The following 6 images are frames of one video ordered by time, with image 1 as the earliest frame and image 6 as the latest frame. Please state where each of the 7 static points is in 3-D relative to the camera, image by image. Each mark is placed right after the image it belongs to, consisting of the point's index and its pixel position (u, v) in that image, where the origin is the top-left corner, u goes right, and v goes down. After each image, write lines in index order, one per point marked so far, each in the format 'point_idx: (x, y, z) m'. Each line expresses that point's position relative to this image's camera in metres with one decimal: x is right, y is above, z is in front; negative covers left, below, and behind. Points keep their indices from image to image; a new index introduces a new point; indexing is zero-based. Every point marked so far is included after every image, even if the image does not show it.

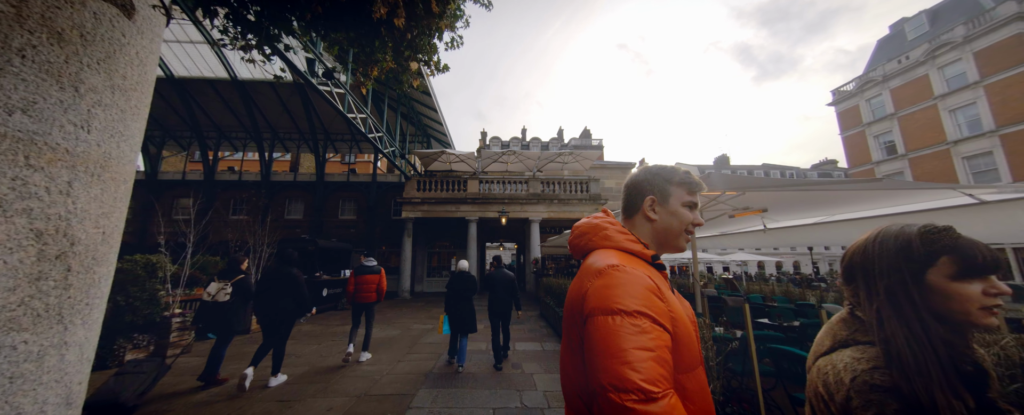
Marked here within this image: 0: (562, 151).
0: (+2.9, +3.3, +17.5) m
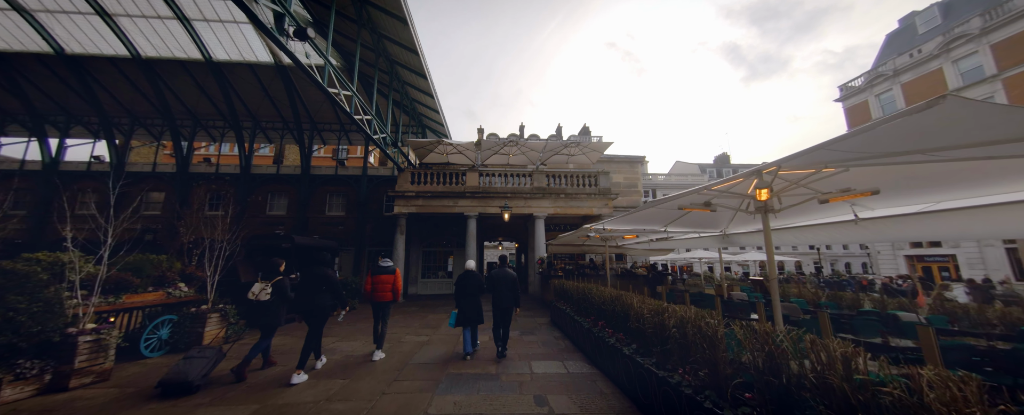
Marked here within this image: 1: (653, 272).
0: (+3.0, +3.6, +16.2) m
1: (+5.7, -2.5, +11.9) m
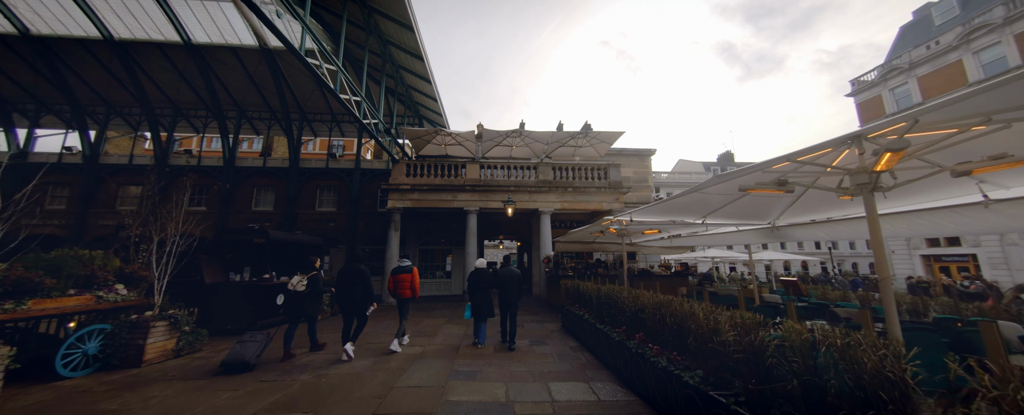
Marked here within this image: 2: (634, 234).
0: (+3.2, +3.8, +15.1) m
1: (+5.8, -2.3, +10.8) m
2: (+4.0, -0.8, +9.6) m
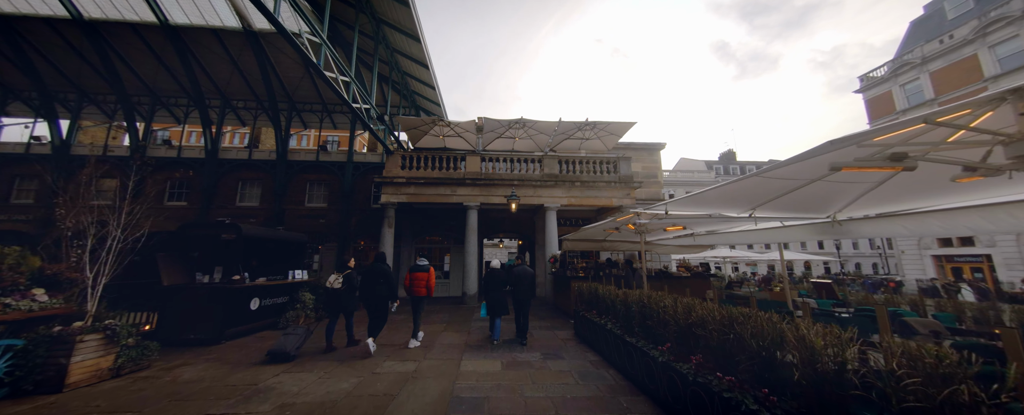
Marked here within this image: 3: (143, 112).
0: (+3.3, +4.0, +14.1) m
1: (+6.0, -2.1, +9.8) m
2: (+4.1, -0.7, +8.7) m
3: (-20.4, +5.3, +16.7) m
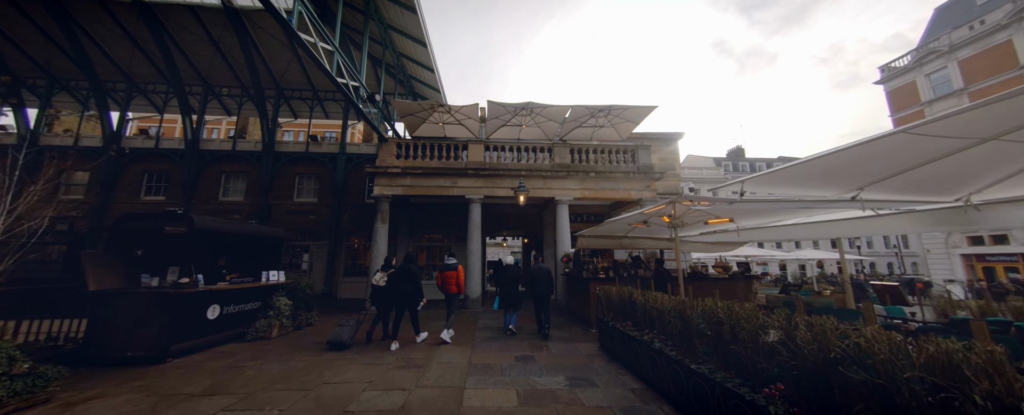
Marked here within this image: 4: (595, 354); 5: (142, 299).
0: (+3.6, +4.3, +12.8) m
1: (+6.3, -1.9, +8.5) m
2: (+4.4, -0.4, +7.4) m
3: (-20.2, +5.5, +15.4) m
4: (+1.7, -2.9, +6.0) m
5: (-6.4, -1.6, +5.2) m
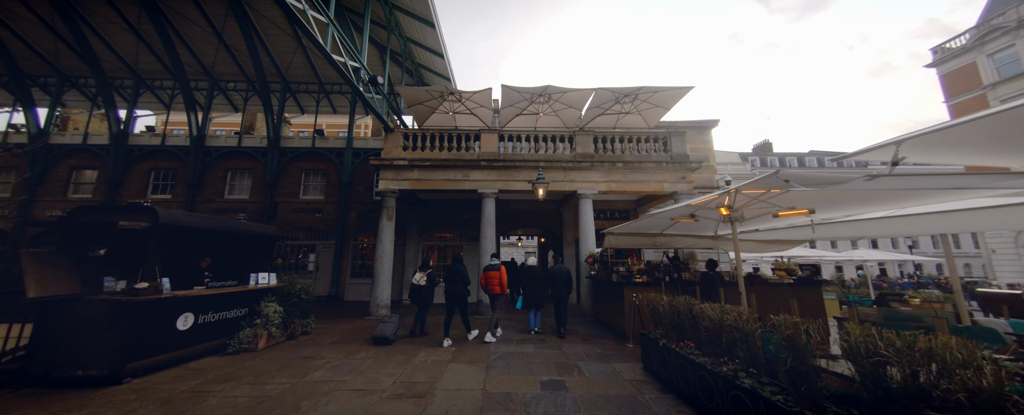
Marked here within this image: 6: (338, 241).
0: (+4.3, +4.5, +11.5) m
1: (+6.7, -1.7, +7.1) m
2: (+4.8, -0.2, +6.1) m
3: (-19.4, +5.6, +15.2) m
4: (+2.0, -2.7, +4.7) m
5: (-6.1, -1.4, +4.4) m
6: (-7.8, -1.5, +13.4) m
